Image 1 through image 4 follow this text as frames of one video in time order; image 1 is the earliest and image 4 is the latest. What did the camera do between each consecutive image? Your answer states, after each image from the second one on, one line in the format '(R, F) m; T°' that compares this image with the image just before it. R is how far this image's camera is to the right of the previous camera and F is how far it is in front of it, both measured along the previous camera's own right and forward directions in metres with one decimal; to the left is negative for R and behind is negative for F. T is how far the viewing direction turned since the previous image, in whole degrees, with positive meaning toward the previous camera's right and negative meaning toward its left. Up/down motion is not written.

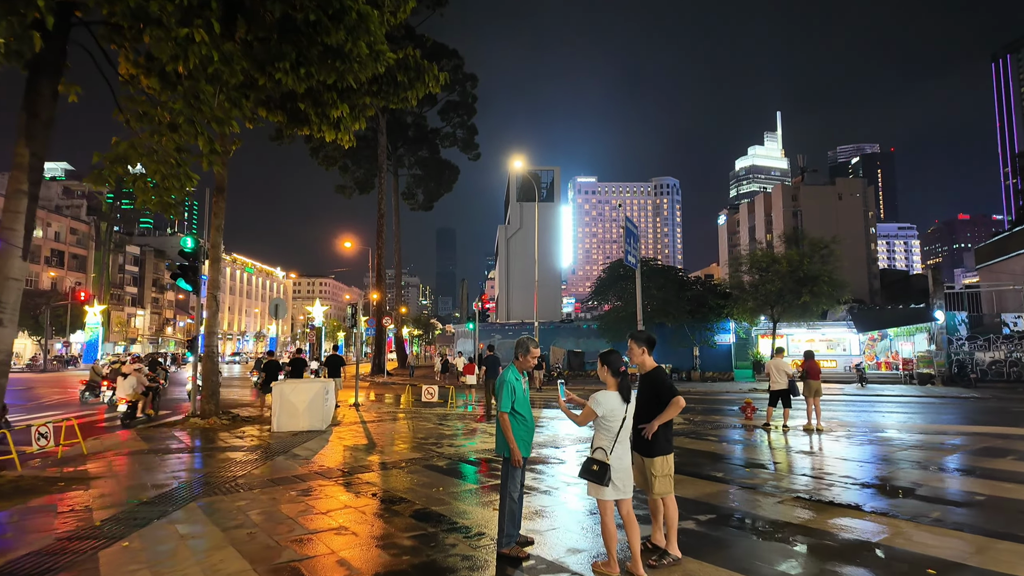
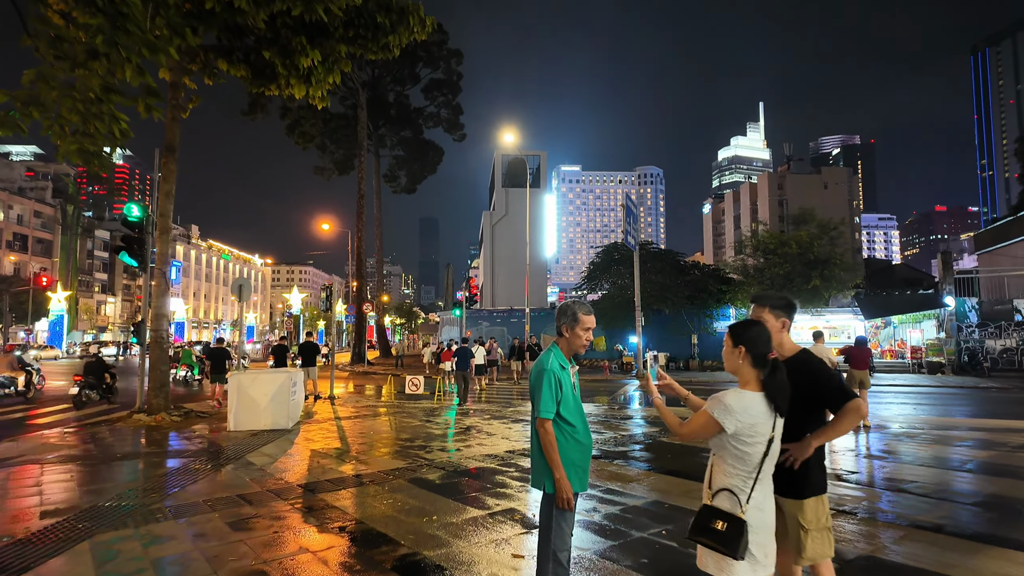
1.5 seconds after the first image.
(-0.3, +1.8) m; +2°
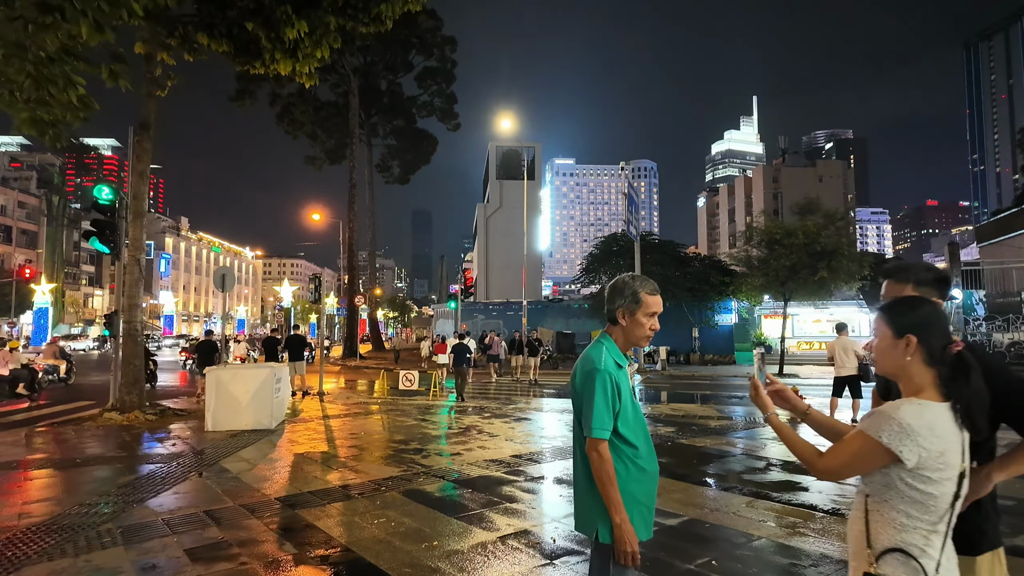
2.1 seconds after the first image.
(-0.2, +0.8) m; +1°
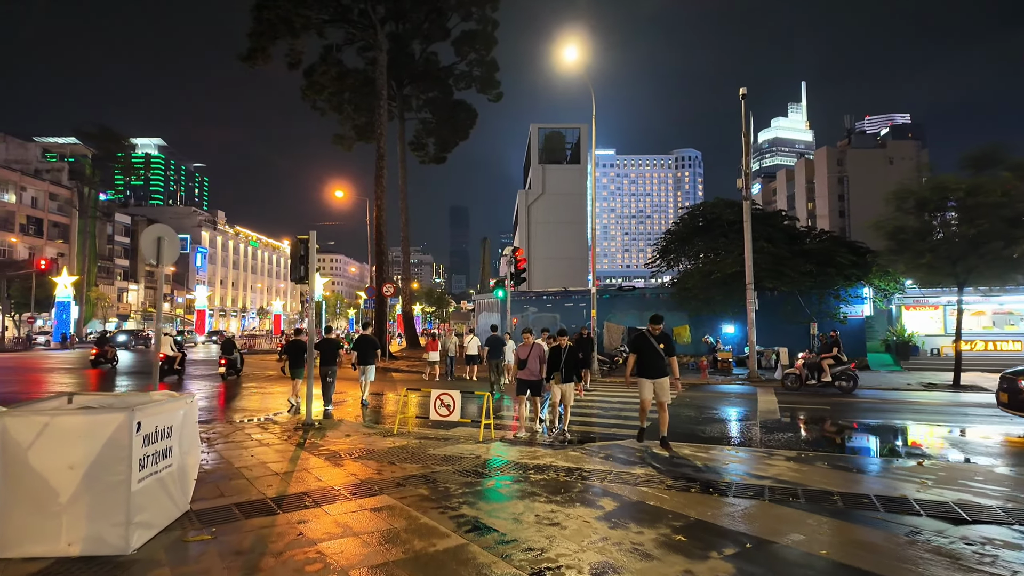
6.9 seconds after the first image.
(-0.9, +5.6) m; -4°
